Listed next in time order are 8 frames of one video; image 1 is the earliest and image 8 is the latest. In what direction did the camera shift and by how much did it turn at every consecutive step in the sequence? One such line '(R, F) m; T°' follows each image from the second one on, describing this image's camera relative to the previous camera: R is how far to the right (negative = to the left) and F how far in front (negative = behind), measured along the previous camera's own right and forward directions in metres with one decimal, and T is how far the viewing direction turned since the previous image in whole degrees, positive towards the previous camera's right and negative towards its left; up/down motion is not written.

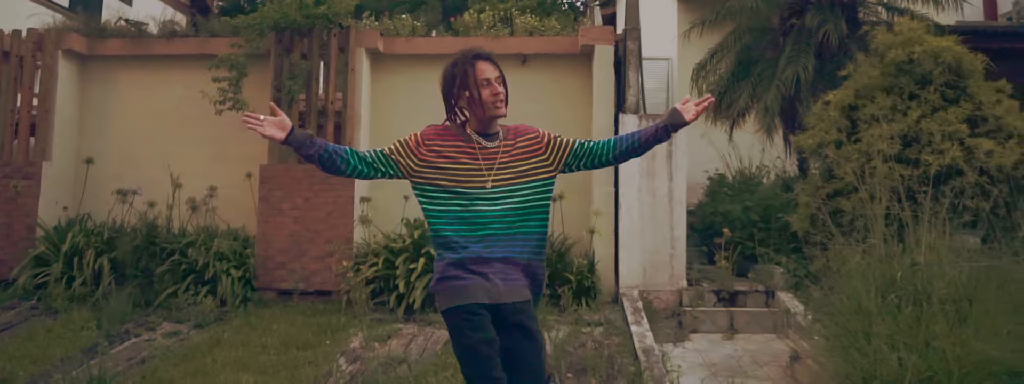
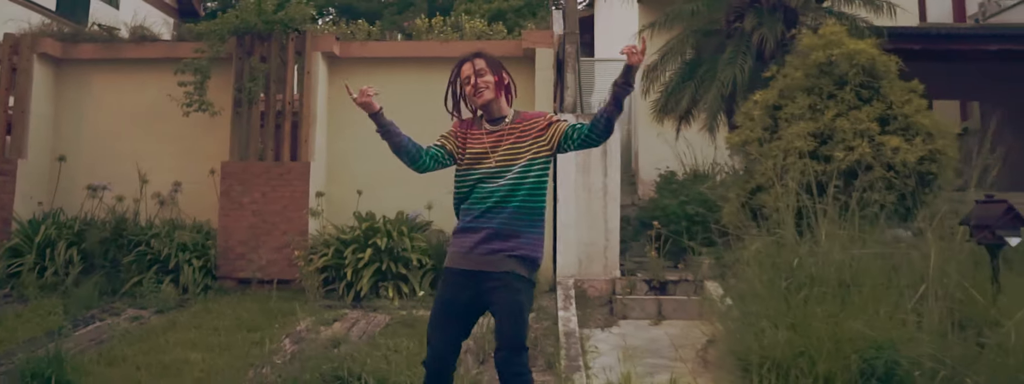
(+0.4, -0.4) m; 0°
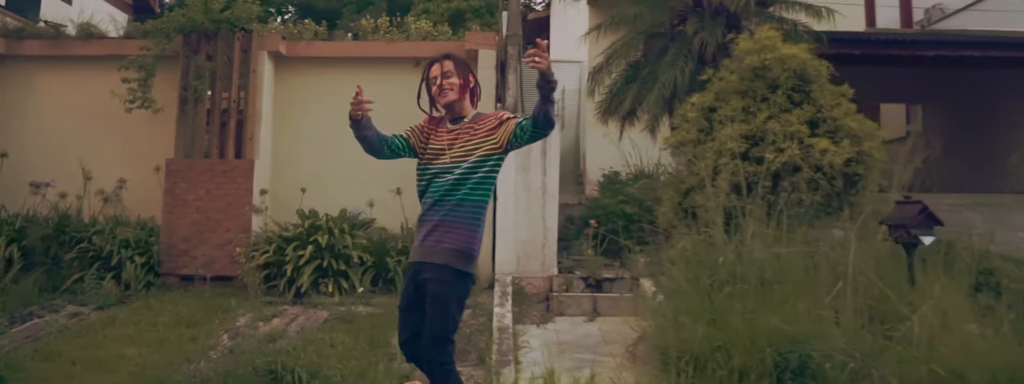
(+0.2, -0.1) m; +2°
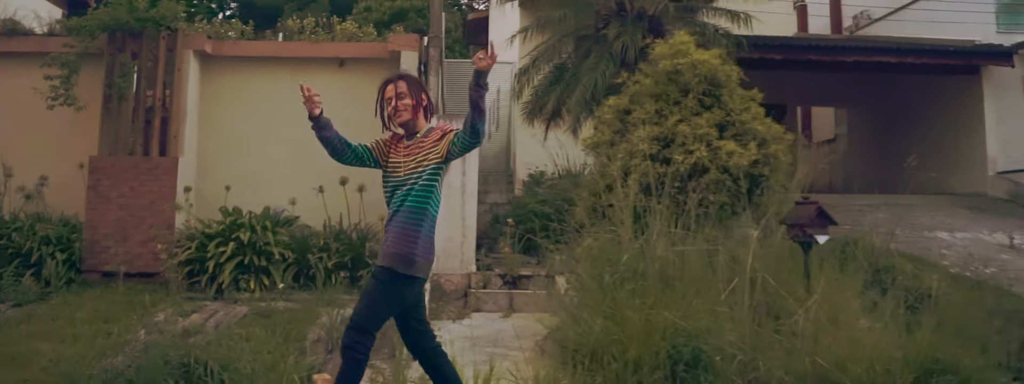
(+0.2, -0.2) m; +3°
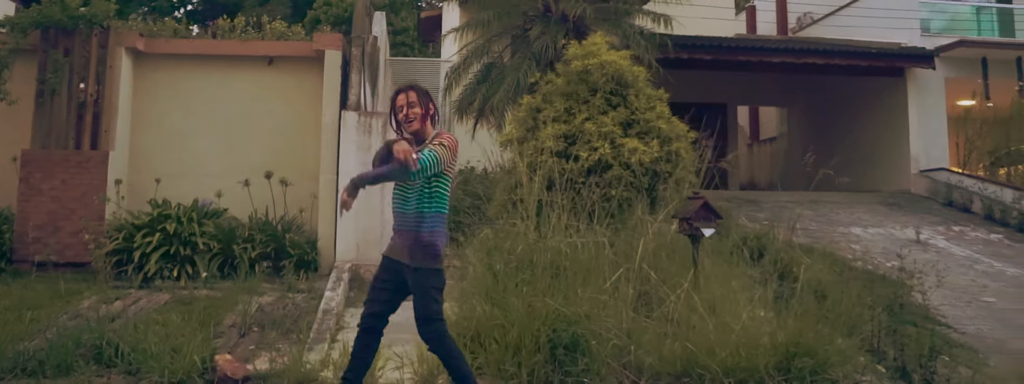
(+0.5, -0.3) m; +1°
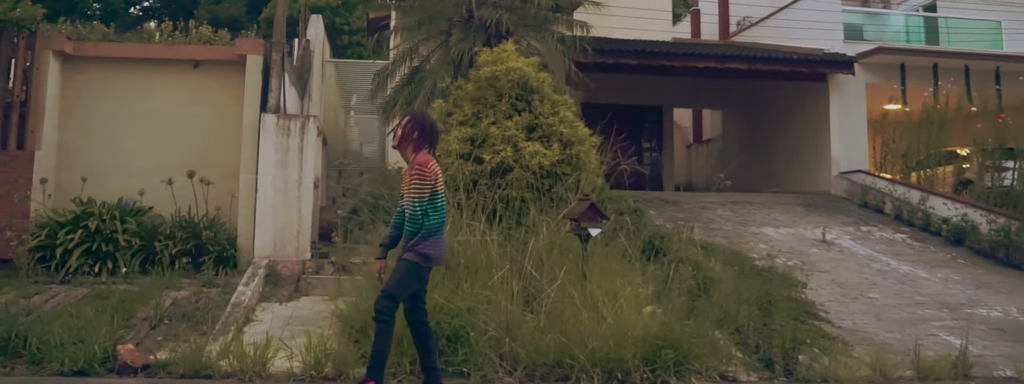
(+0.5, -0.4) m; +1°
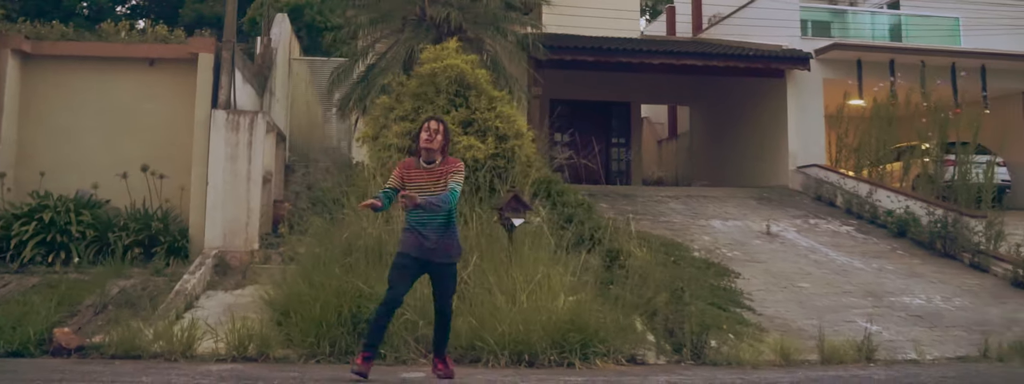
(+0.5, -0.3) m; 0°
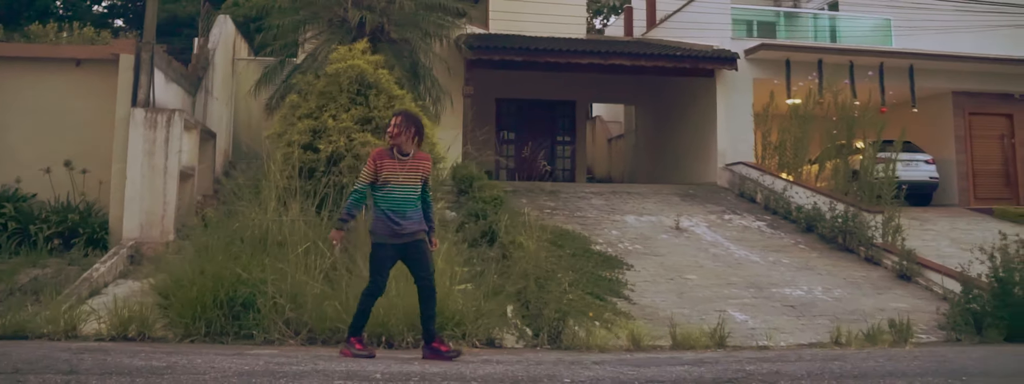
(+0.9, -0.4) m; 0°
